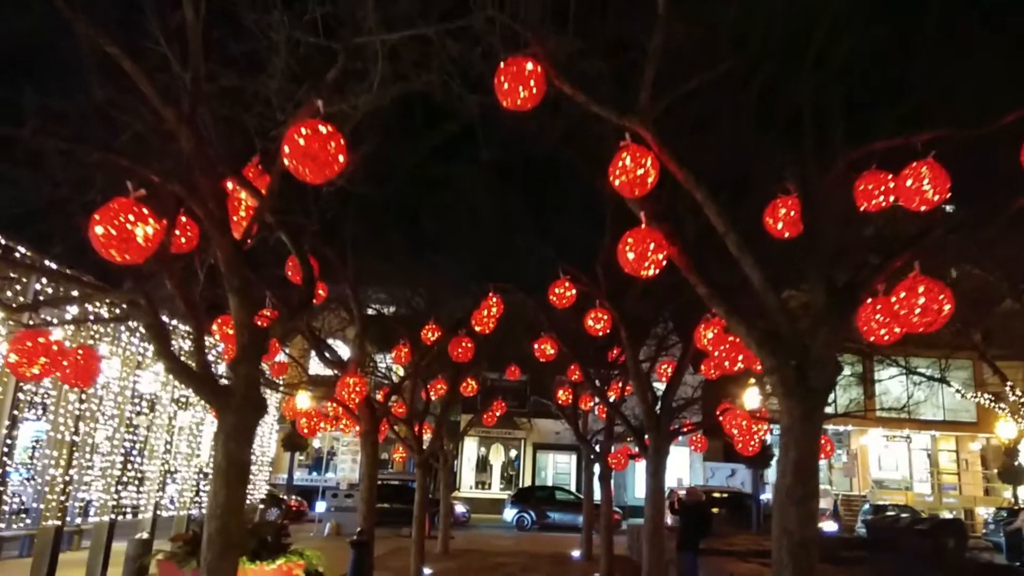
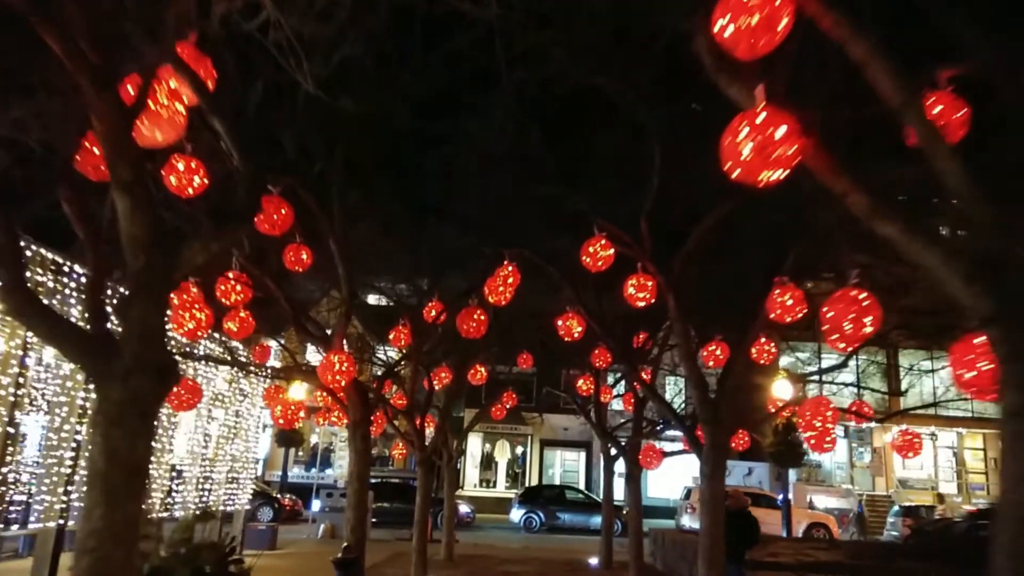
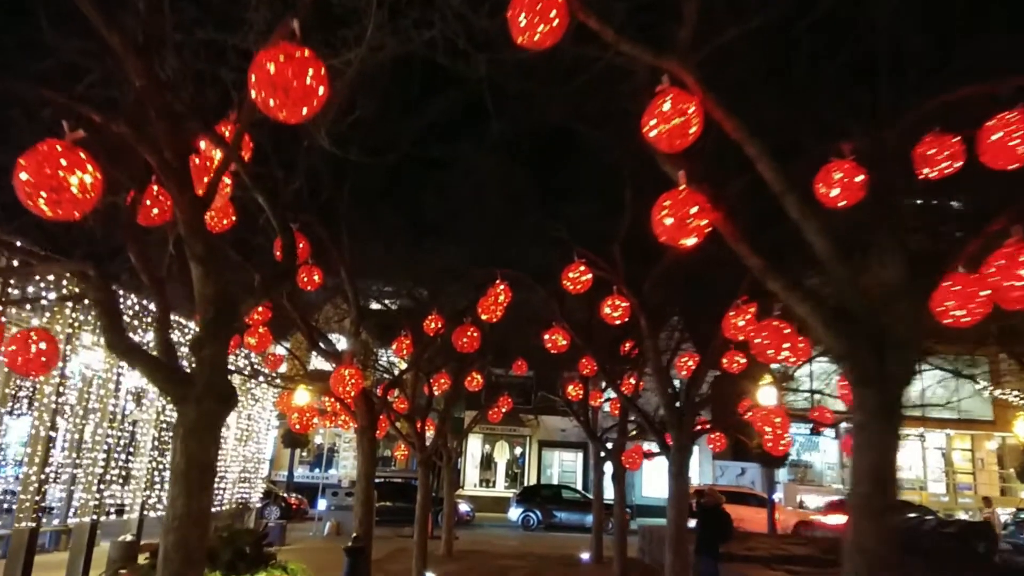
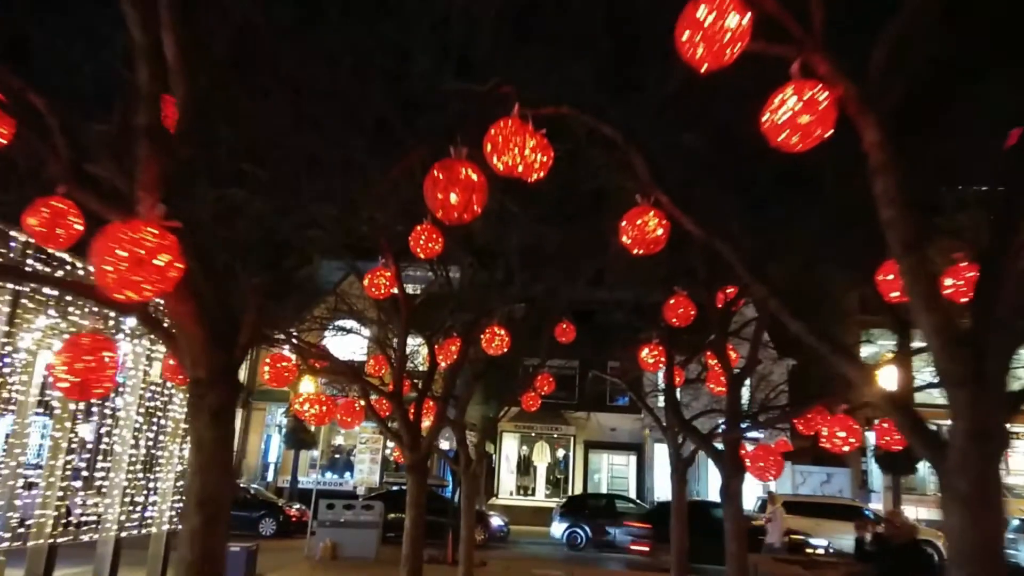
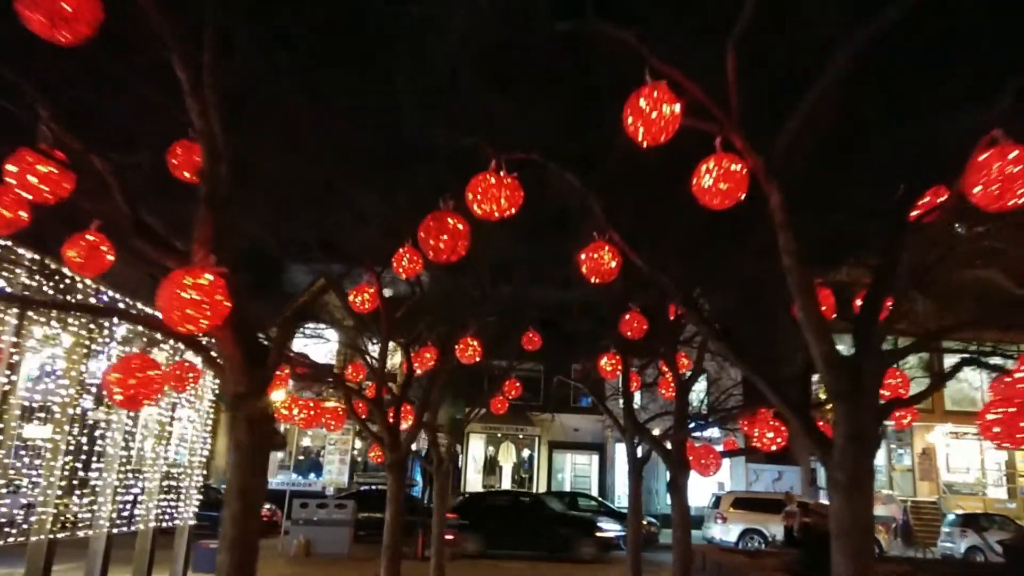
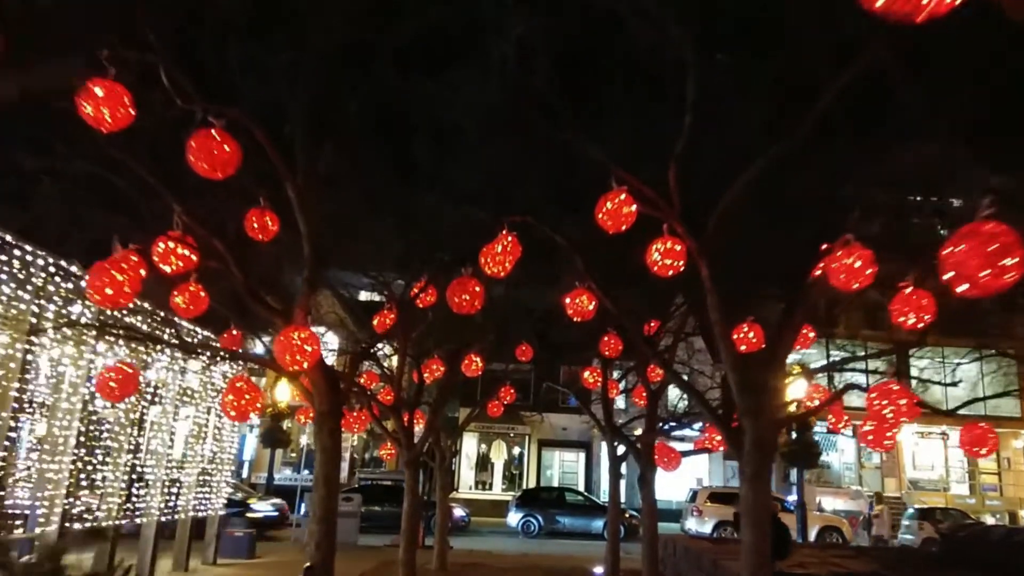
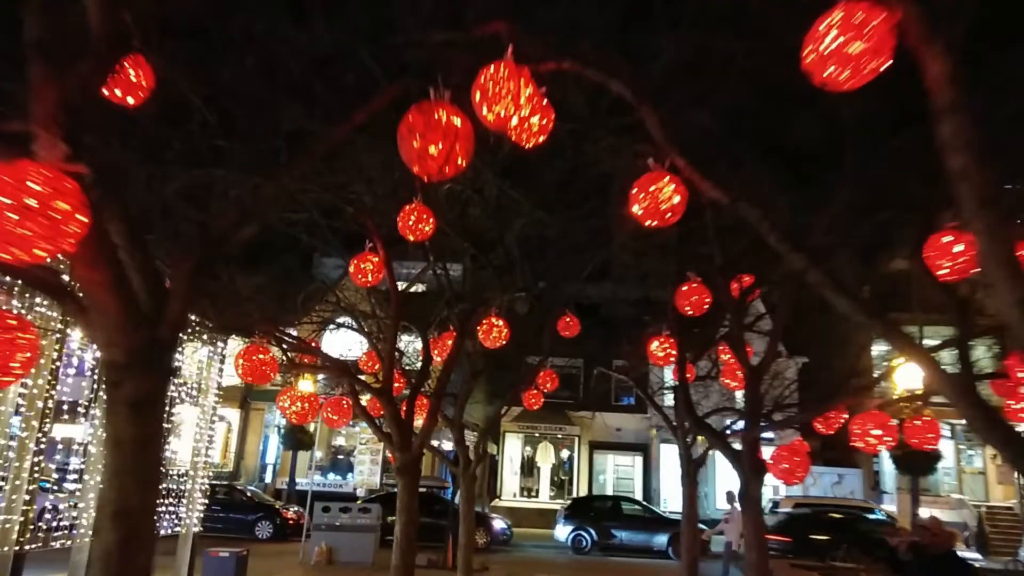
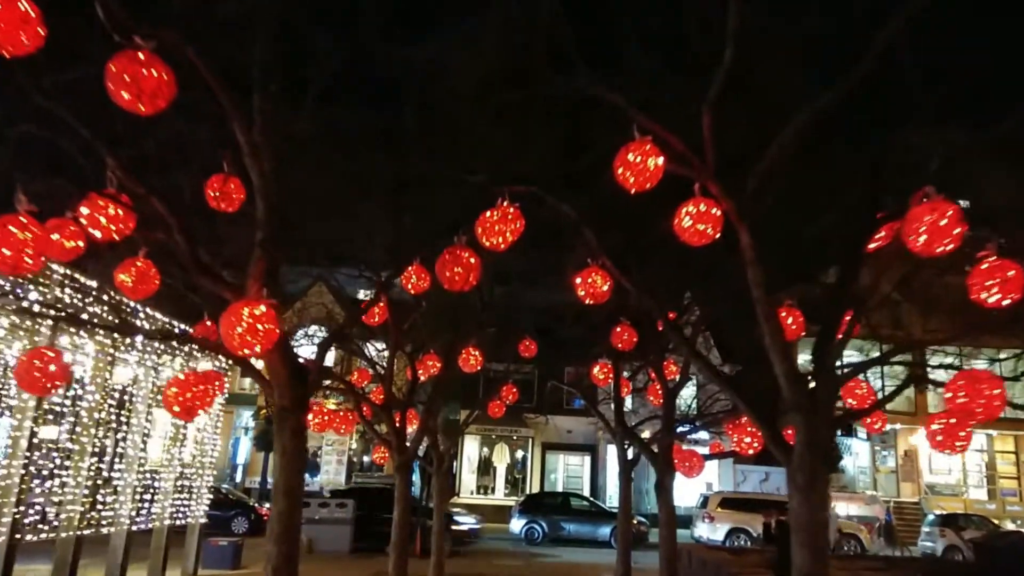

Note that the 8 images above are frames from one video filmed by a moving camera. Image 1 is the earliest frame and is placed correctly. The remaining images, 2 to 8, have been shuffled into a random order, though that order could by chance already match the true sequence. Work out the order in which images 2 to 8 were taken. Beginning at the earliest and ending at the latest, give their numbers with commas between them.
3, 2, 6, 8, 5, 4, 7
